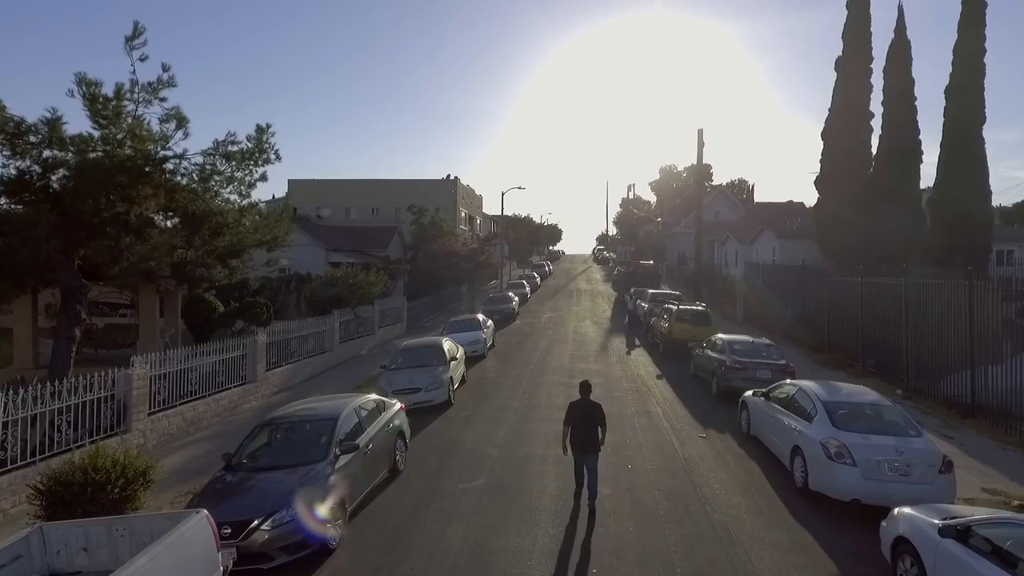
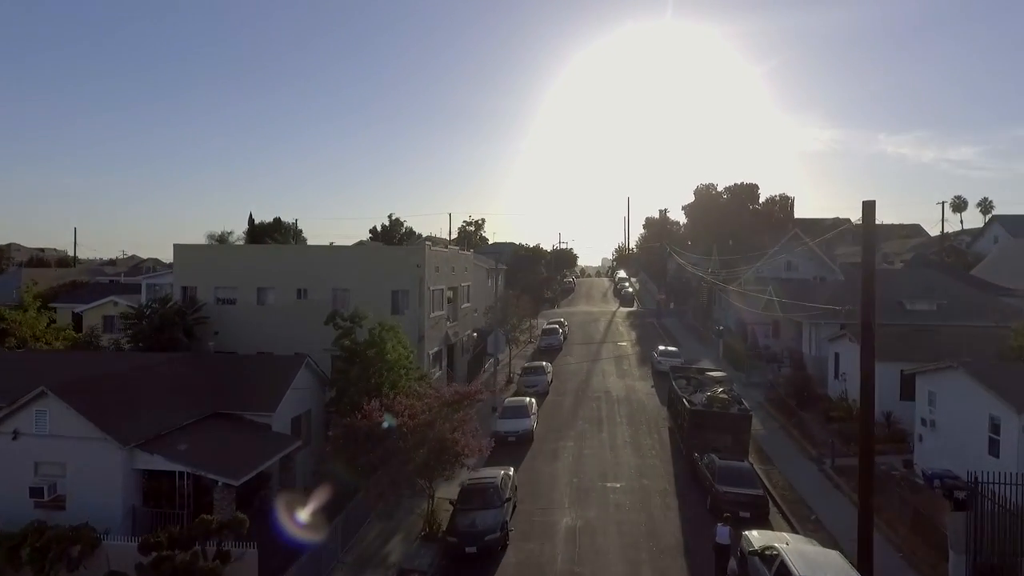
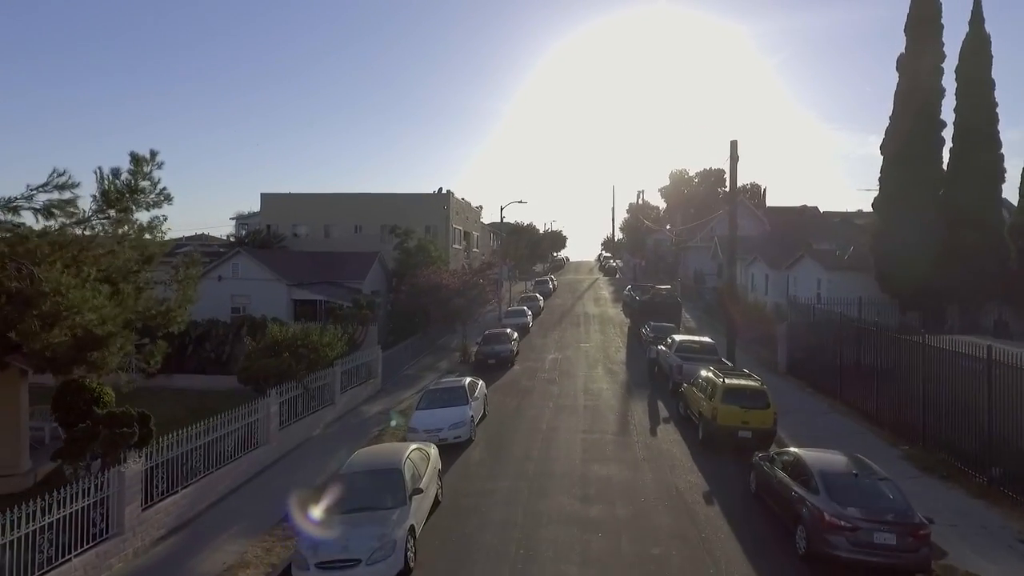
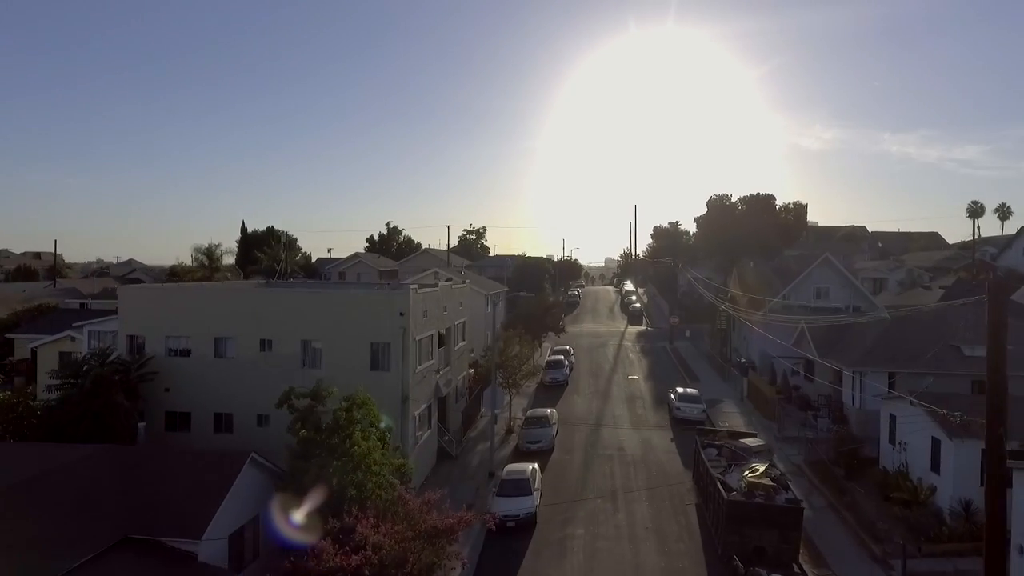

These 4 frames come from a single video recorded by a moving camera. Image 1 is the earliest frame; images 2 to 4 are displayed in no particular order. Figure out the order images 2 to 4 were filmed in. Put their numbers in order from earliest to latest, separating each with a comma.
3, 2, 4
